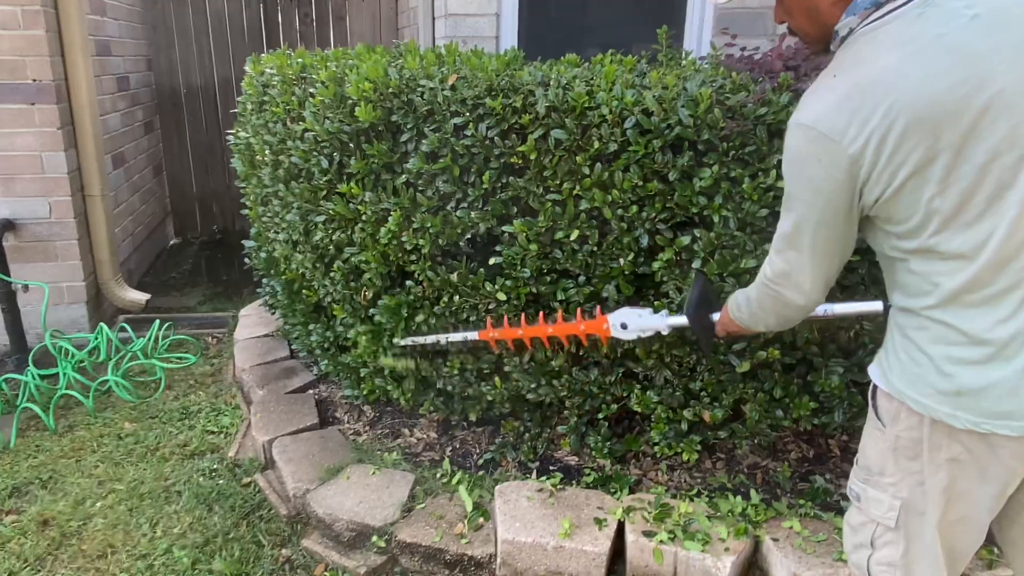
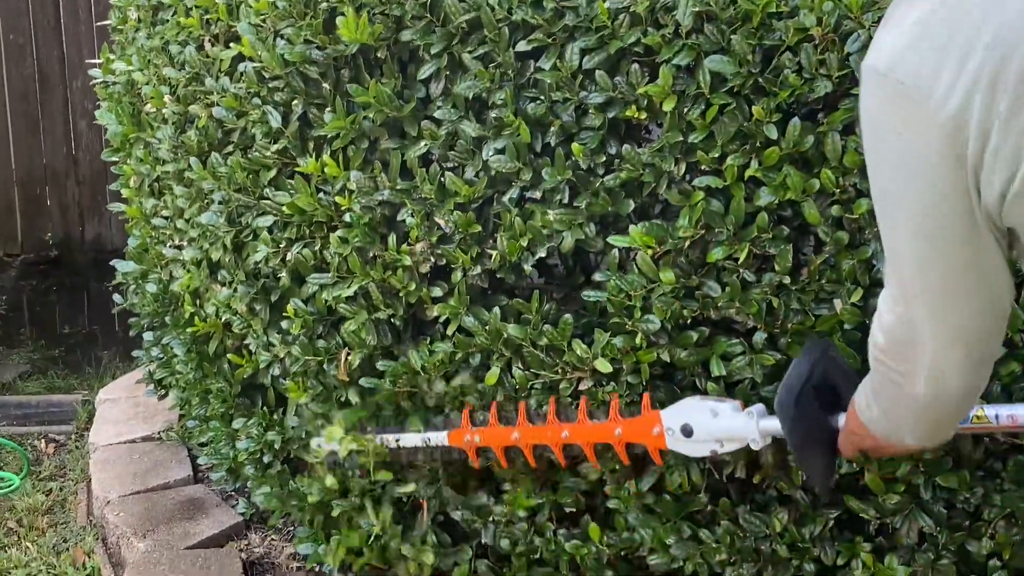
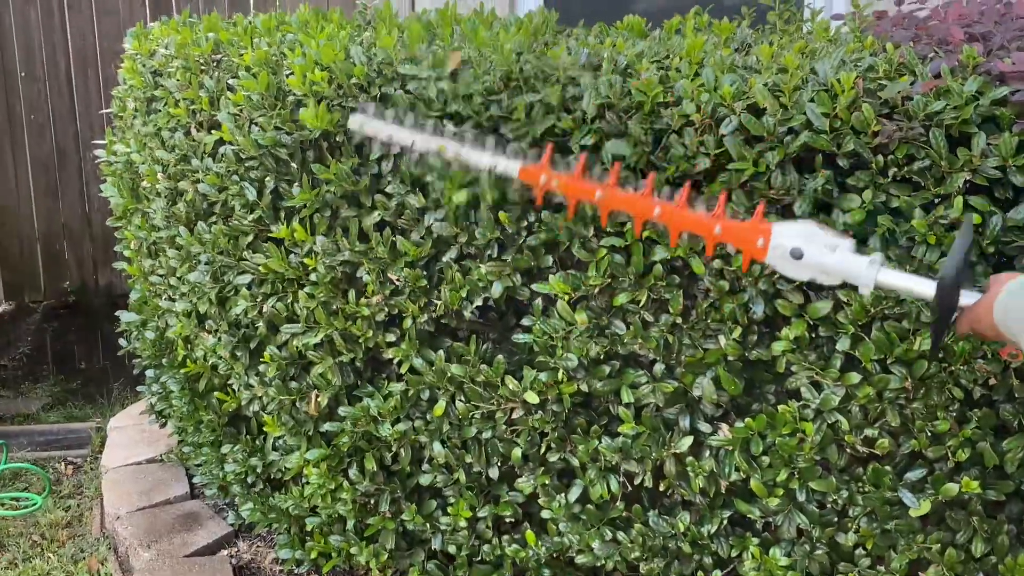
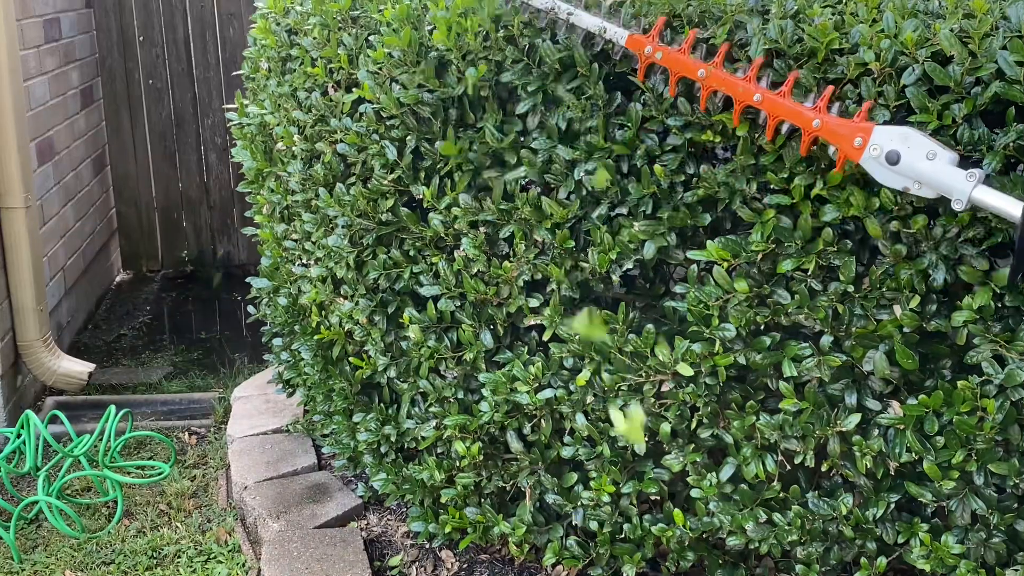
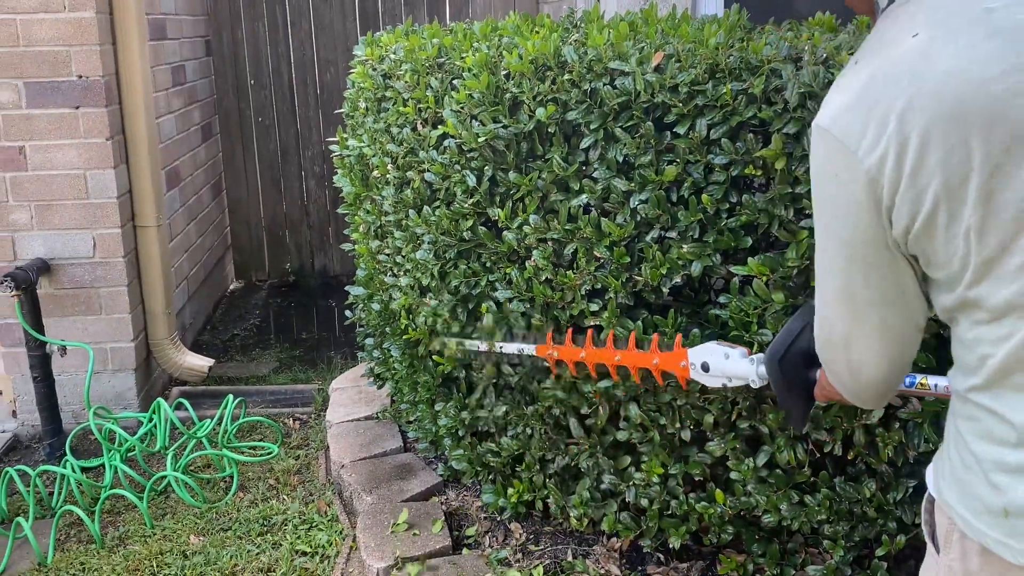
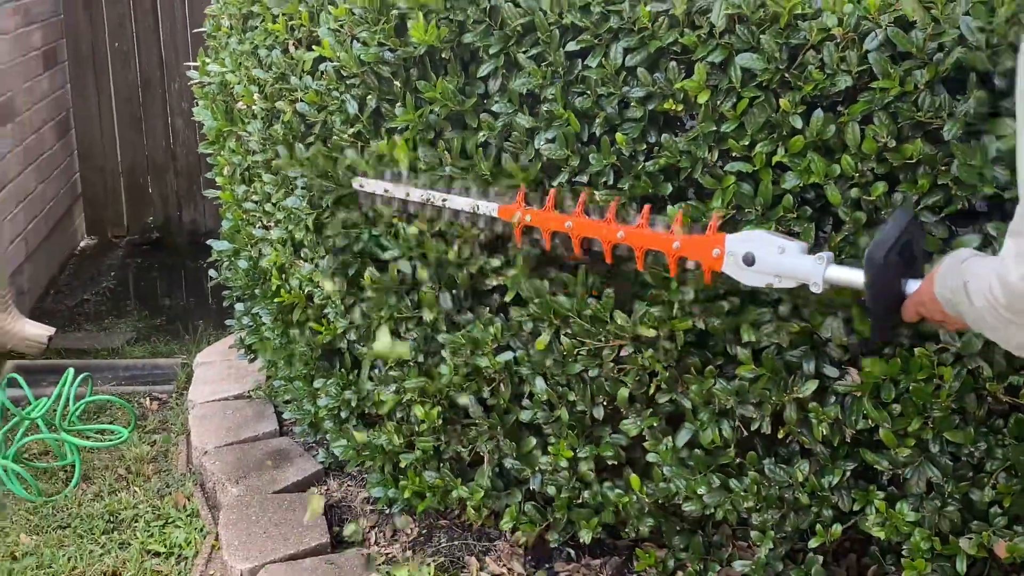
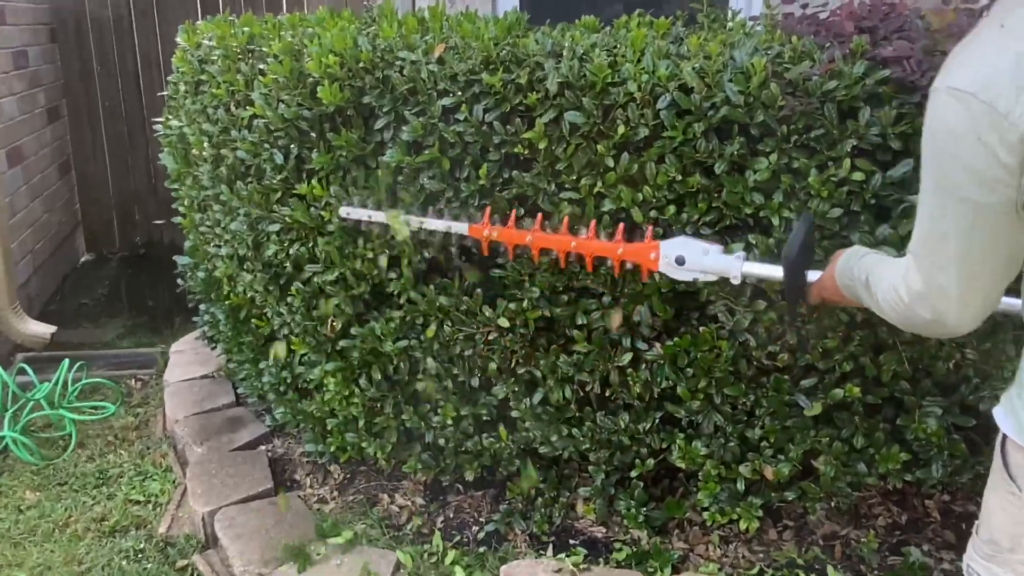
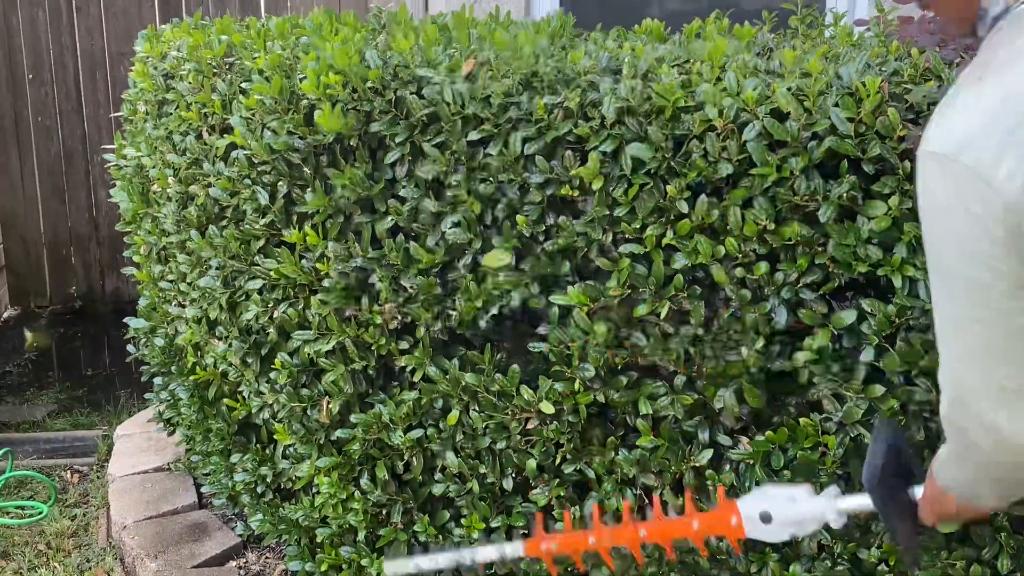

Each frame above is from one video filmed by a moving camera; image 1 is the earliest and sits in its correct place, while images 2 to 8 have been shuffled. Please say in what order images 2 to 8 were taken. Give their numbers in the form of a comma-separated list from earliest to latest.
7, 3, 8, 2, 6, 4, 5
